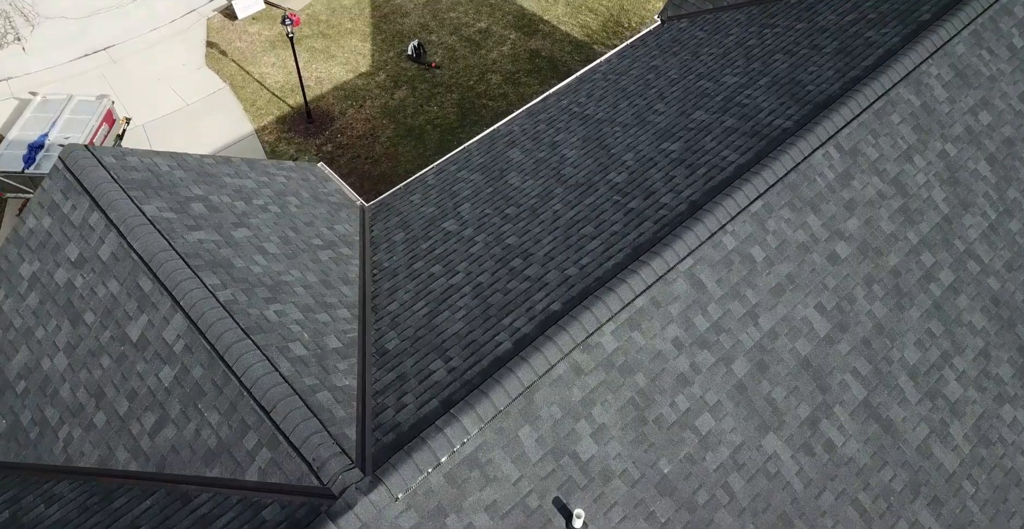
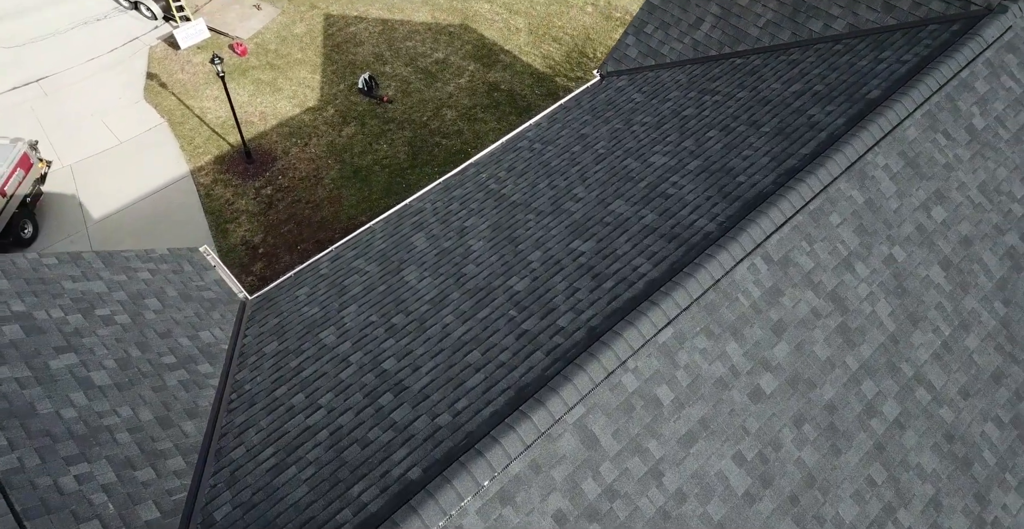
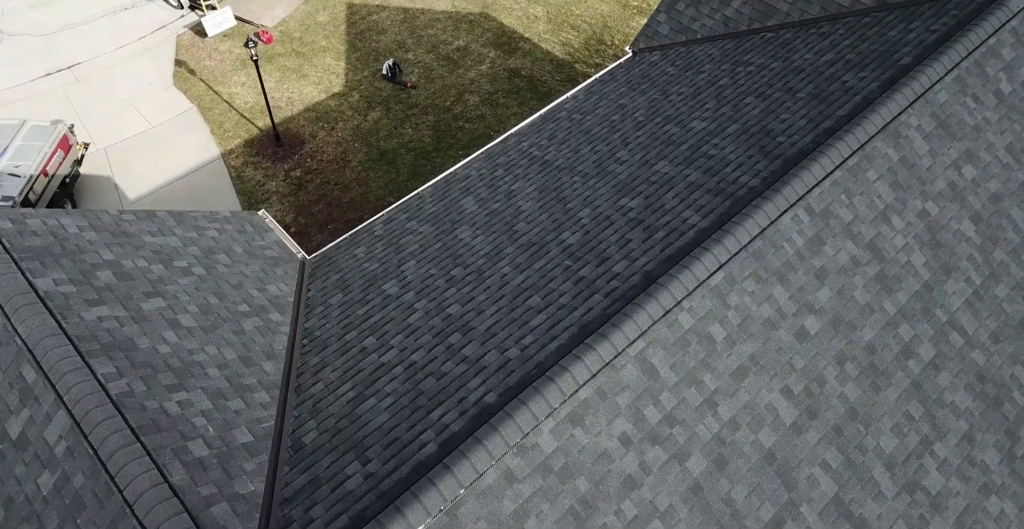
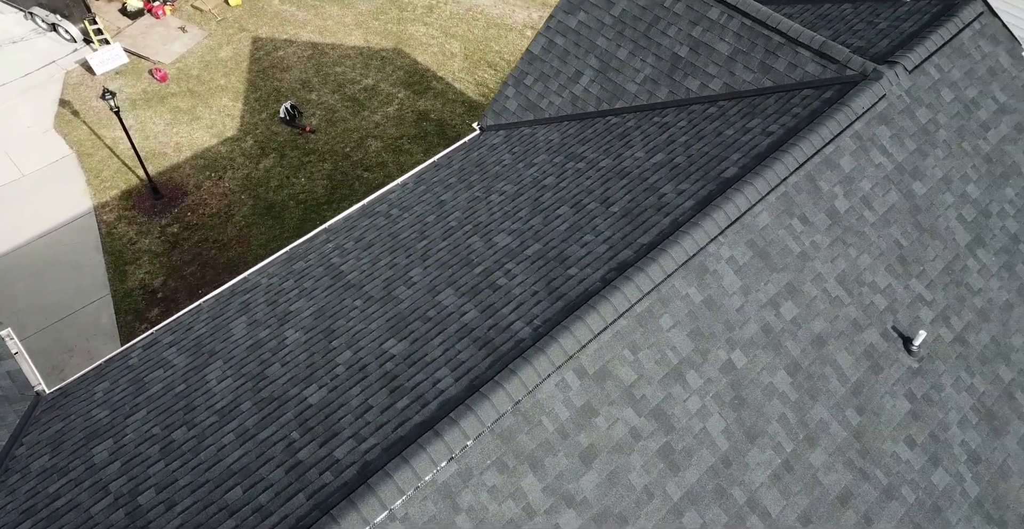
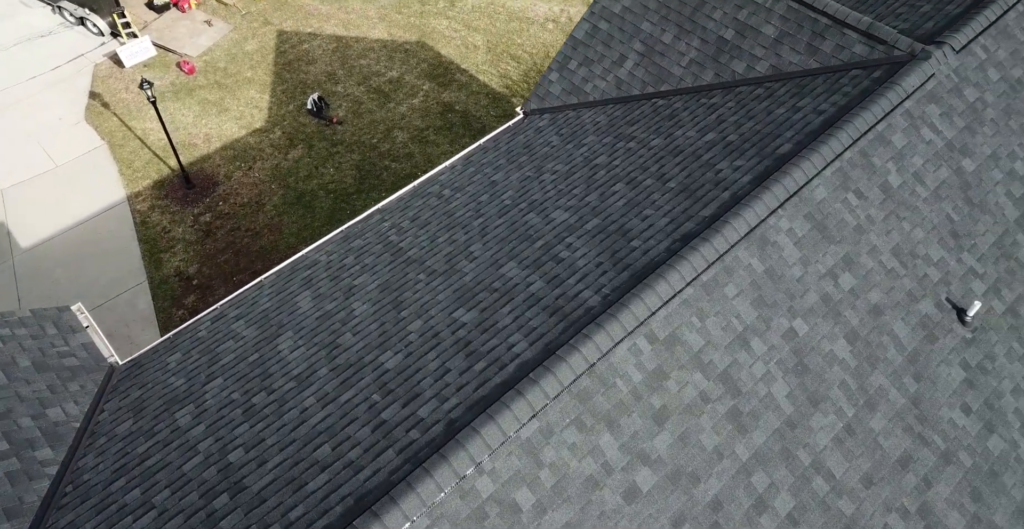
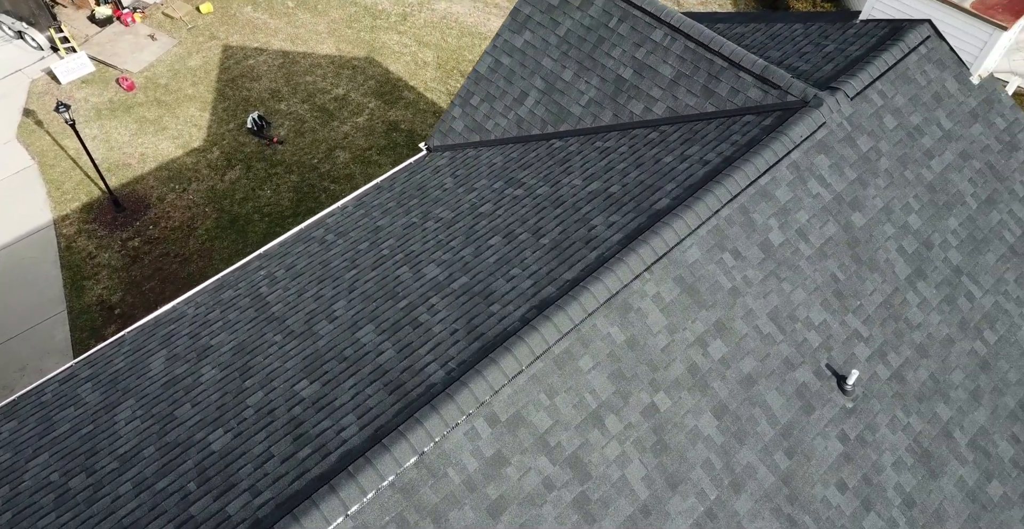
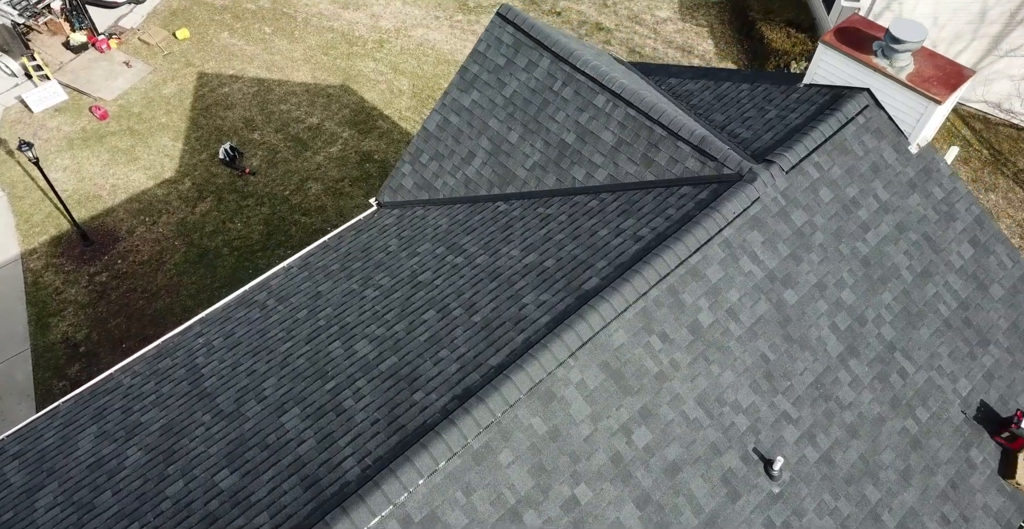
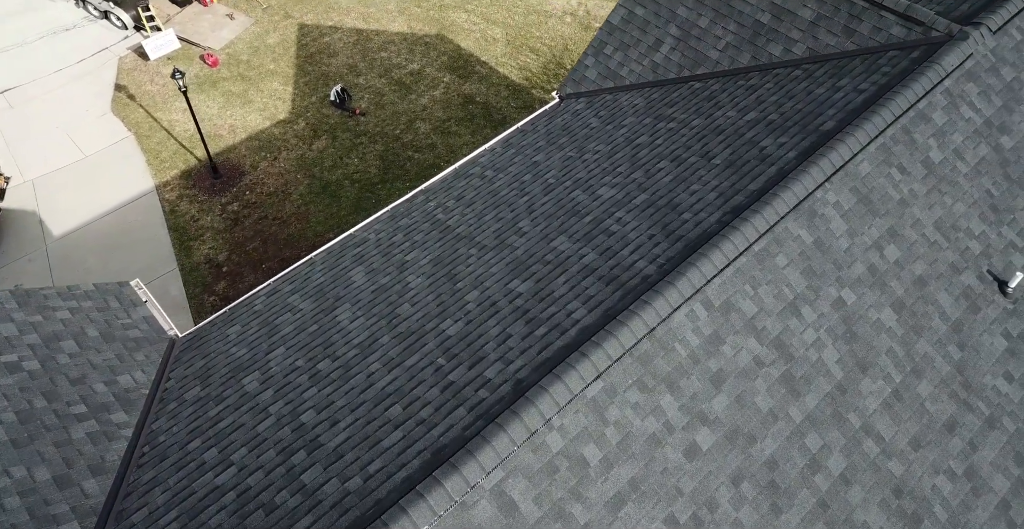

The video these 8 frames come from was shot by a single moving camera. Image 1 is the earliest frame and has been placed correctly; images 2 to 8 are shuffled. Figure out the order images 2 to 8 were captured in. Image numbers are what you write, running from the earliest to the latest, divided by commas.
3, 2, 8, 5, 4, 6, 7
